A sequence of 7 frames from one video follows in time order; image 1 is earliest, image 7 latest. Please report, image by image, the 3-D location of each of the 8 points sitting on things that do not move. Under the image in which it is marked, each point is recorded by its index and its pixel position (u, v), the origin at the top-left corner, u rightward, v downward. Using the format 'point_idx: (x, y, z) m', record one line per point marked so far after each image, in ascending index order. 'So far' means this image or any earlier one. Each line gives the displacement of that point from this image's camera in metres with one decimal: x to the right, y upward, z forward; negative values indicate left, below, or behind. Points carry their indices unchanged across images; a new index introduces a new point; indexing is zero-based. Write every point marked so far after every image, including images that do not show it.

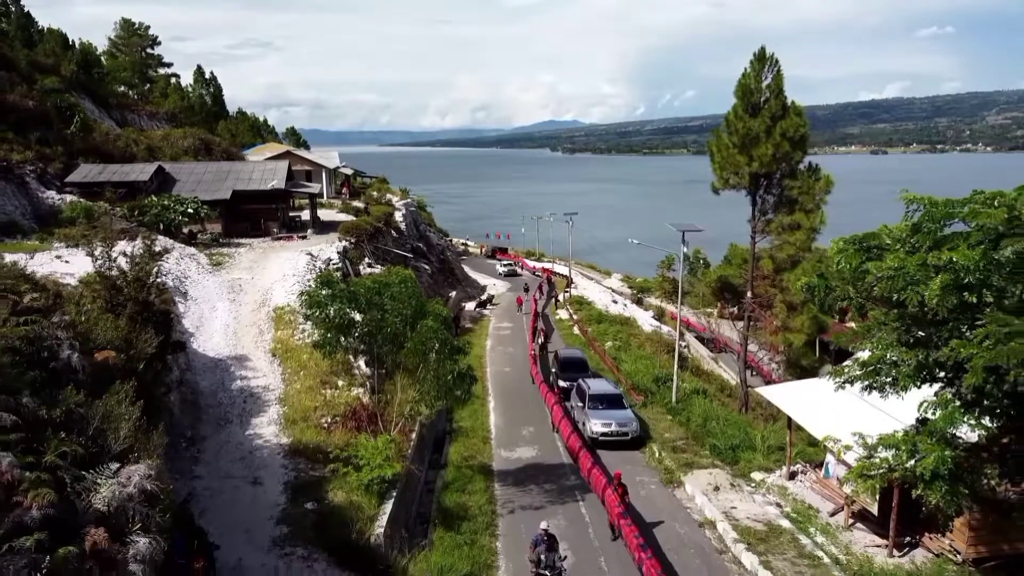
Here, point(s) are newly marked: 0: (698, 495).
0: (+4.5, -5.1, +16.3) m
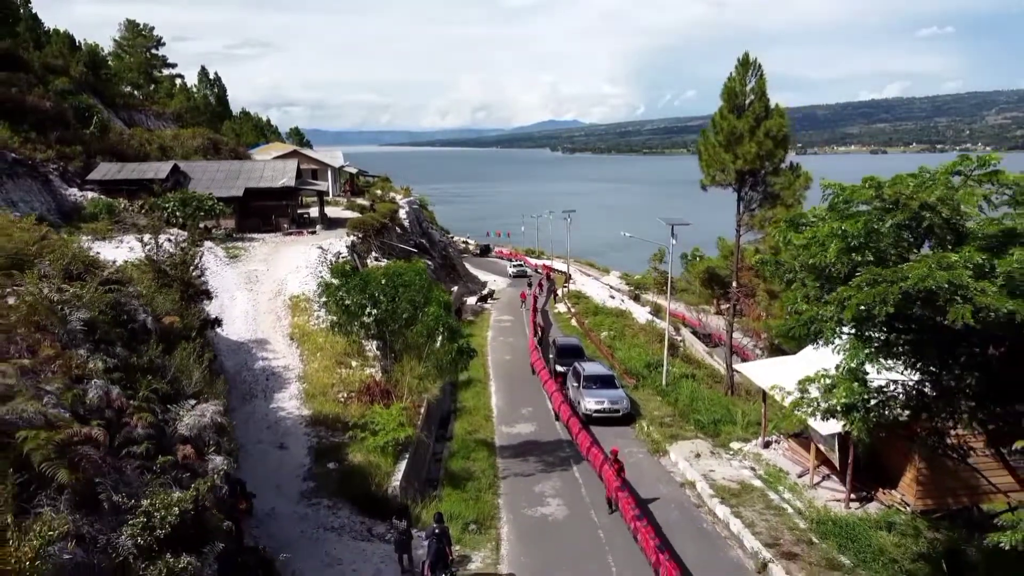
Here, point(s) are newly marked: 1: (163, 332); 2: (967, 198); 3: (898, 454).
0: (+4.6, -4.7, +18.0) m
1: (-5.6, -0.7, +10.7) m
2: (+5.1, +1.1, +7.8) m
3: (+8.7, -3.8, +14.8) m
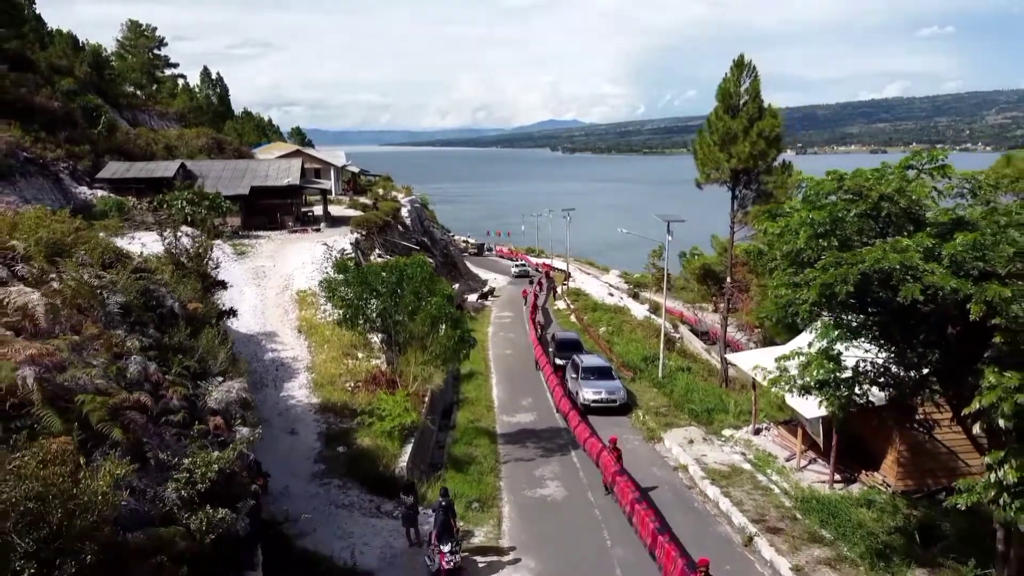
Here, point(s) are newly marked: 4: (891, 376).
0: (+4.6, -4.5, +18.8) m
1: (-5.6, -0.5, +11.5) m
2: (+5.1, +1.3, +8.5) m
3: (+8.7, -3.6, +15.6) m
4: (+5.4, -1.3, +9.4) m
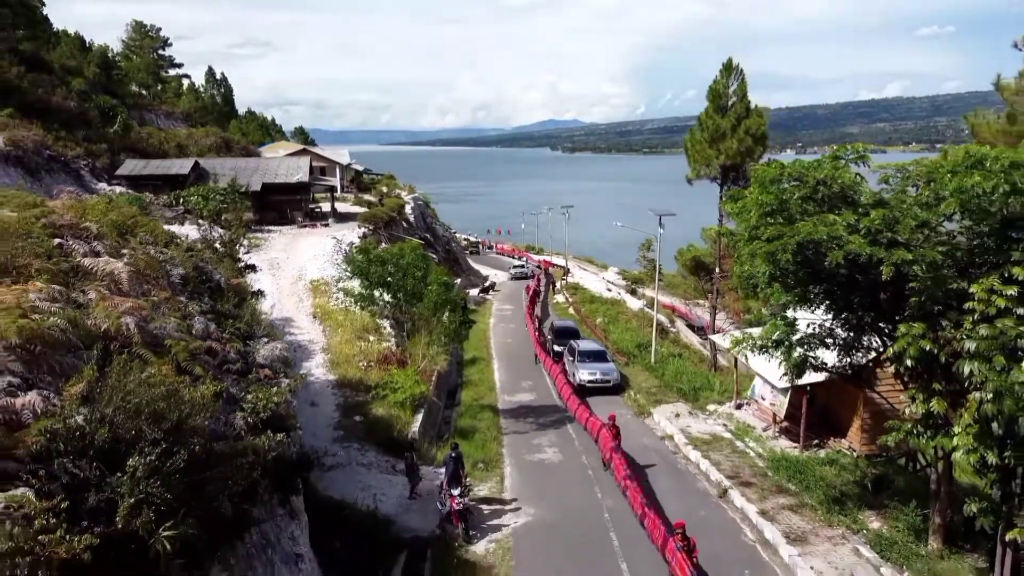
0: (+4.6, -4.0, +20.4) m
1: (-5.5, 0.0, +13.2) m
2: (+5.1, +1.7, +10.2) m
3: (+8.8, -3.1, +17.3) m
4: (+5.4, -0.8, +11.1) m
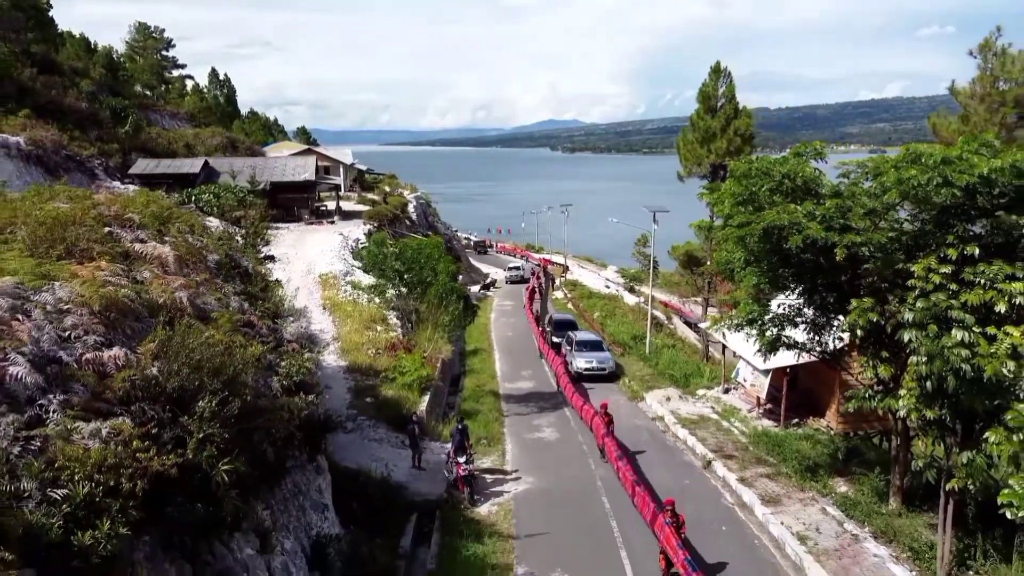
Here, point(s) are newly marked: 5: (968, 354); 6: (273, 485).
0: (+4.6, -3.7, +21.7) m
1: (-5.5, +0.3, +14.4) m
2: (+5.1, +2.0, +11.5) m
3: (+8.8, -2.8, +18.5) m
4: (+5.4, -0.5, +12.3) m
5: (+6.0, -0.9, +8.7) m
6: (-3.3, -2.7, +9.1) m
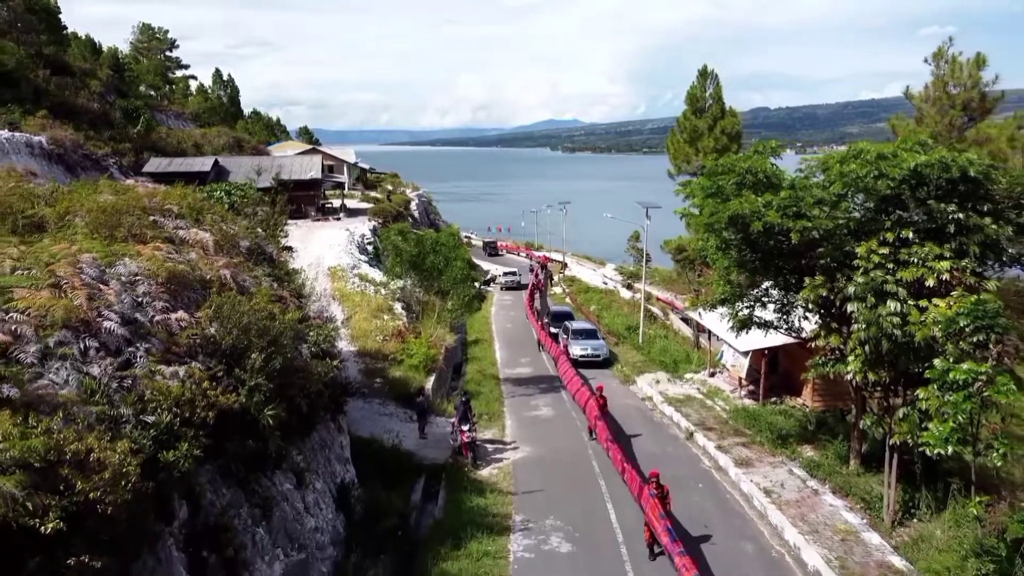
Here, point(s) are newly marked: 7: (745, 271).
0: (+4.6, -3.4, +23.2) m
1: (-5.6, +0.6, +16.0) m
2: (+5.1, +2.4, +13.0) m
3: (+8.7, -2.5, +20.0) m
4: (+5.4, -0.2, +13.9) m
5: (+5.9, -0.5, +10.2) m
6: (-3.3, -2.3, +10.6) m
7: (+4.7, +0.3, +13.3) m
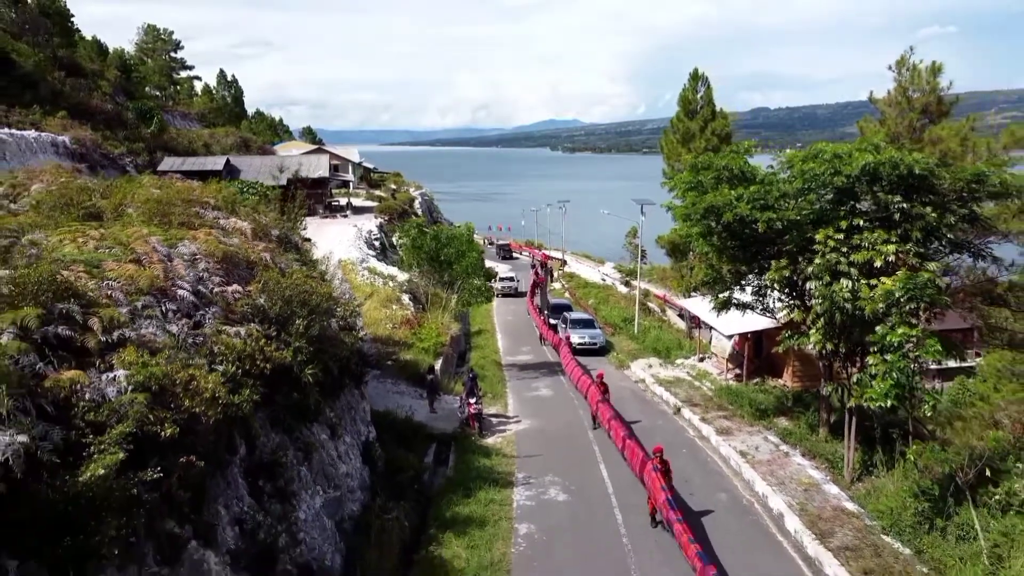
0: (+4.7, -3.0, +24.8) m
1: (-5.5, +1.0, +17.6) m
2: (+5.2, +2.7, +14.6) m
3: (+8.8, -2.1, +21.7) m
4: (+5.5, +0.2, +15.5) m
5: (+6.0, -0.2, +11.8) m
6: (-3.3, -2.0, +12.2) m
7: (+4.7, +0.7, +14.9) m
